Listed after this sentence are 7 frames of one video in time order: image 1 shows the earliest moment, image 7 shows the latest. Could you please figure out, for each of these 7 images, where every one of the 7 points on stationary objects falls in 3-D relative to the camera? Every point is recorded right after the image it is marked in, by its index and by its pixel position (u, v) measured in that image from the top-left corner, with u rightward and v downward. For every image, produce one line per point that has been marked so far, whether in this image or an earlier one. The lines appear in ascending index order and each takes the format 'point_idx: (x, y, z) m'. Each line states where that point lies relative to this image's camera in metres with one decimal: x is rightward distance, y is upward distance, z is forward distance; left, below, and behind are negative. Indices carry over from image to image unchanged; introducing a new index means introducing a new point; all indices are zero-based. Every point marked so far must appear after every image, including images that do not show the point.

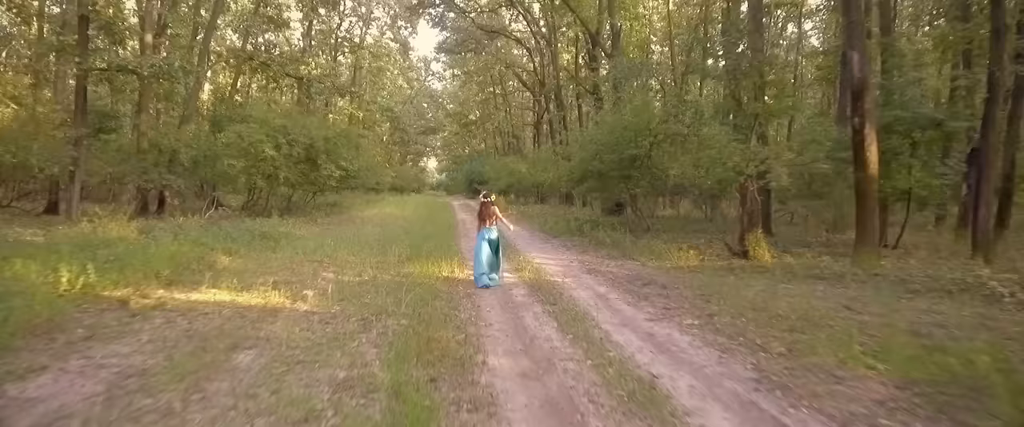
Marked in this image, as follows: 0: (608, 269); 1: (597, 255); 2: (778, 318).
0: (+2.2, -1.3, +15.2) m
1: (+2.2, -1.2, +17.5) m
2: (+3.9, -1.5, +9.5) m
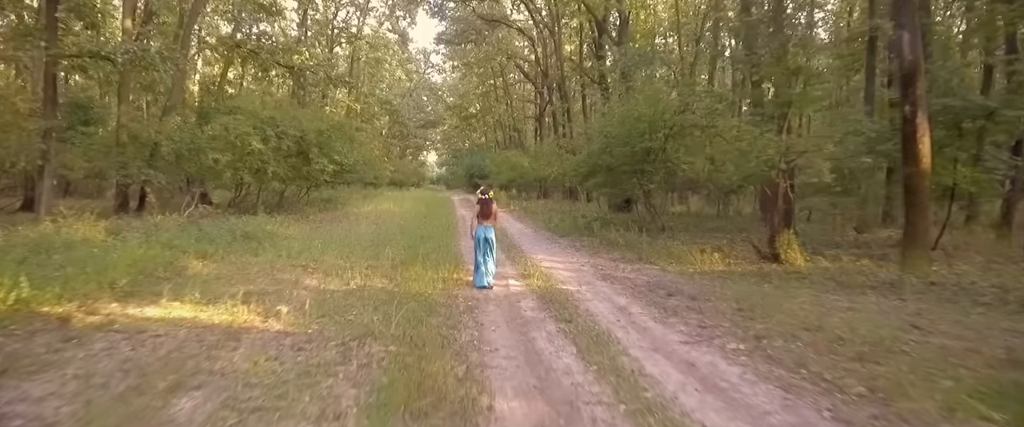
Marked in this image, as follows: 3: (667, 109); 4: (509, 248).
0: (+2.4, -1.3, +13.7) m
1: (+2.4, -1.1, +15.9) m
2: (+4.0, -1.6, +7.9) m
3: (+4.7, +3.1, +19.6) m
4: (-0.1, -1.0, +18.5) m
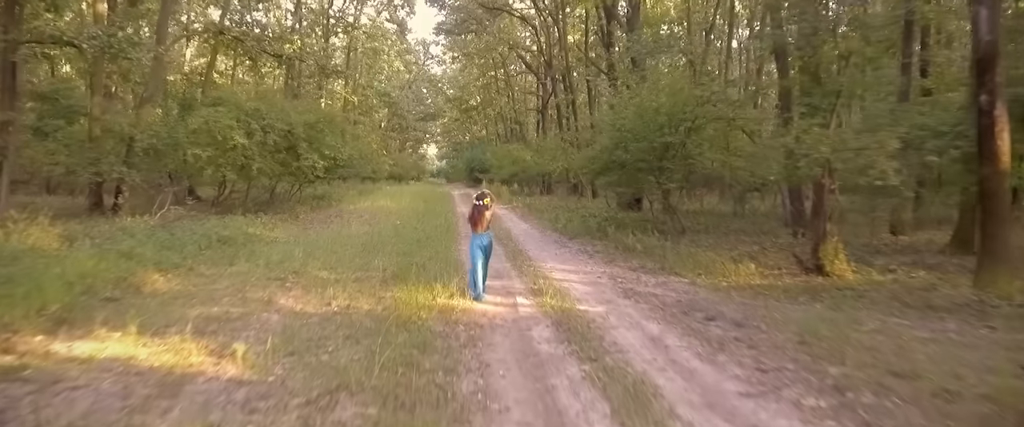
0: (+2.5, -1.4, +11.9) m
1: (+2.5, -1.2, +14.2) m
2: (+4.2, -1.8, +6.1) m
3: (+4.8, +3.1, +17.8) m
4: (+0.1, -1.0, +16.8) m
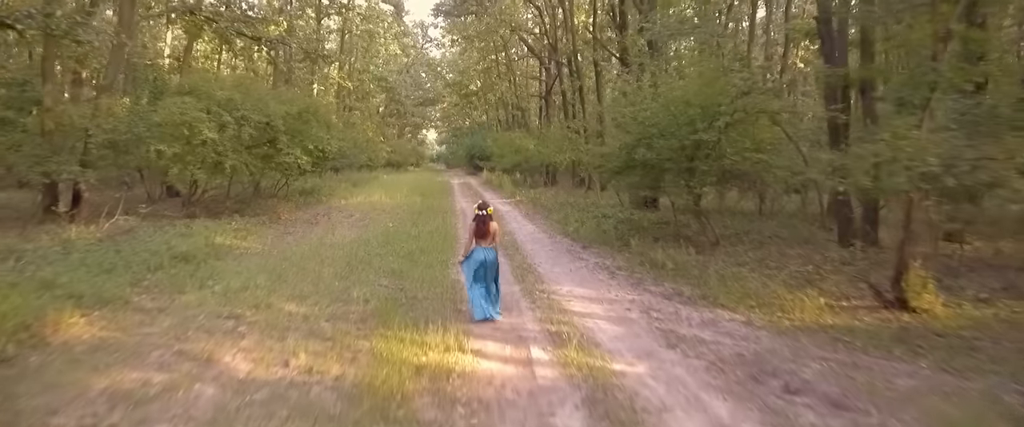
0: (+2.7, -1.8, +9.5) m
1: (+2.7, -1.5, +11.7) m
2: (+4.3, -2.3, +3.7) m
3: (+5.0, +2.9, +15.2) m
4: (+0.2, -1.3, +14.3) m
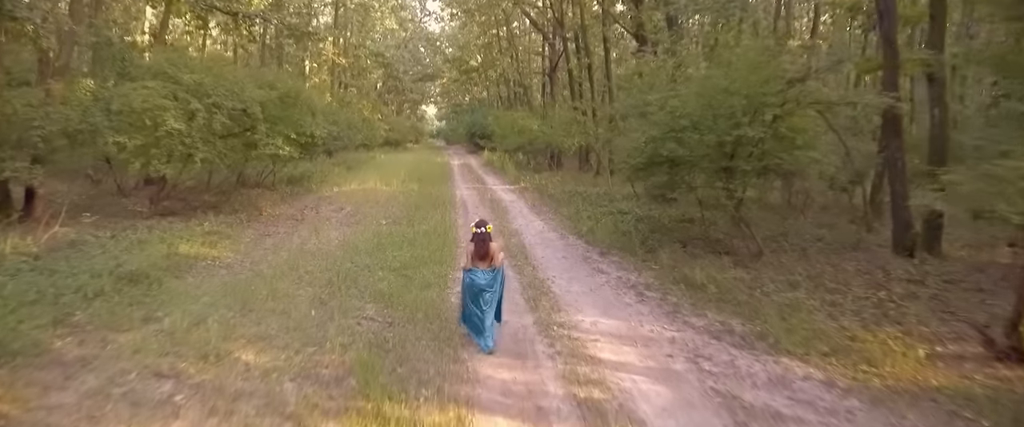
0: (+2.9, -2.1, +7.3) m
1: (+2.9, -1.8, +9.6) m
2: (+4.5, -2.9, +1.6) m
3: (+5.2, +2.7, +12.9) m
4: (+0.4, -1.5, +12.1) m
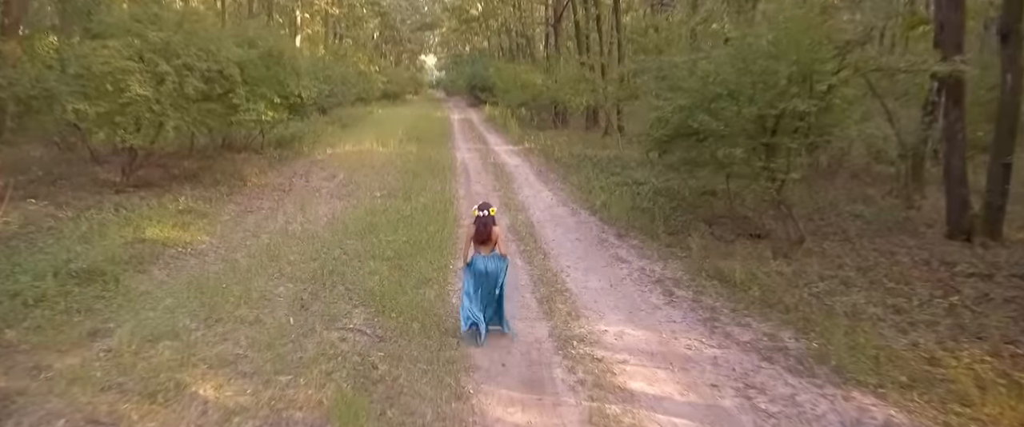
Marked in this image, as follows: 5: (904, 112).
0: (+3.0, -2.3, +5.8) m
1: (+3.0, -1.8, +8.1) m
2: (+4.7, -3.4, +0.2) m
3: (+5.3, +3.0, +11.0) m
4: (+0.6, -1.3, +10.6) m
5: (+9.4, +2.4, +15.5) m
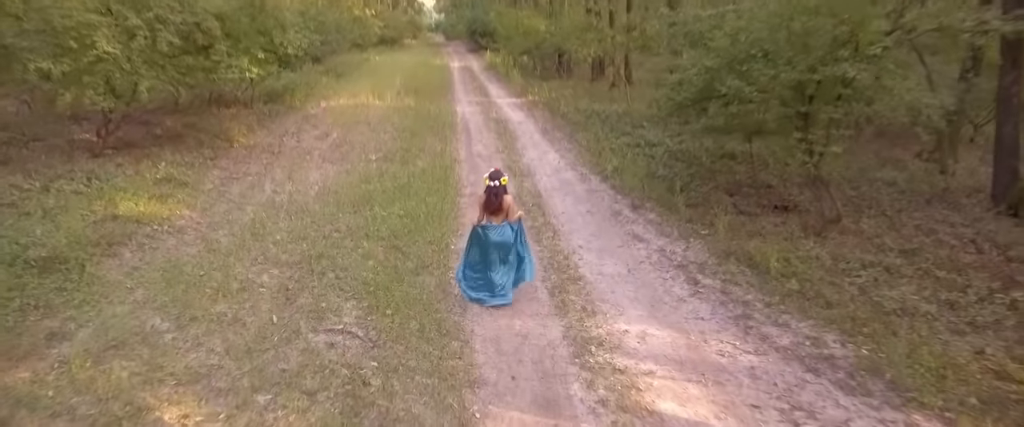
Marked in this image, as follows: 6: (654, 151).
0: (+3.1, -2.4, +4.9) m
1: (+3.1, -1.7, +7.1) m
2: (+4.8, -4.0, -0.6) m
3: (+5.5, +3.3, +9.7) m
4: (+0.7, -1.0, +9.6) m
5: (+9.5, +3.1, +14.1) m
6: (+3.8, +1.7, +17.2) m
